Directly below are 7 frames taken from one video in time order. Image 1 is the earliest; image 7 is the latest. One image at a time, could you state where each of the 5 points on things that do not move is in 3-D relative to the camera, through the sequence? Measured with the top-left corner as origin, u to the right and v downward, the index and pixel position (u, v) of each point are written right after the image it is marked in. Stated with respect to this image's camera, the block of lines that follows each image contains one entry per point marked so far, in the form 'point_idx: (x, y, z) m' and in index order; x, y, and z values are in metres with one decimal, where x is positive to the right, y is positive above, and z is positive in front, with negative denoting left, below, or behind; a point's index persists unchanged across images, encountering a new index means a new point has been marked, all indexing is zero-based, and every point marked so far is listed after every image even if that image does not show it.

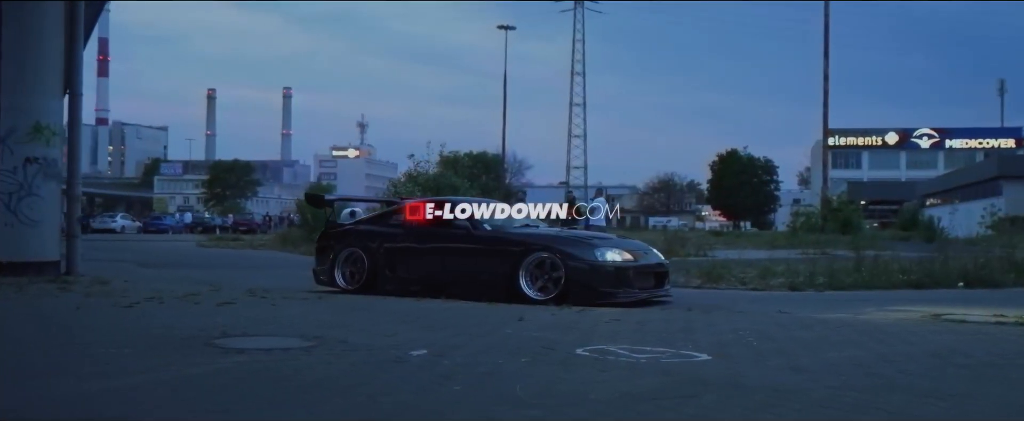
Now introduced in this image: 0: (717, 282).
0: (+3.4, -1.2, +17.2) m
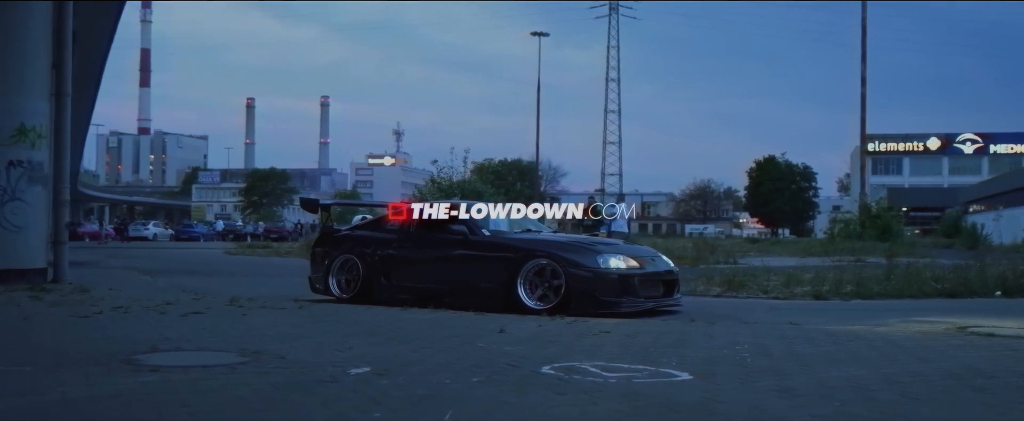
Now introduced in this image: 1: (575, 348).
0: (+3.5, -1.2, +16.4) m
1: (+0.4, -0.9, +6.9) m
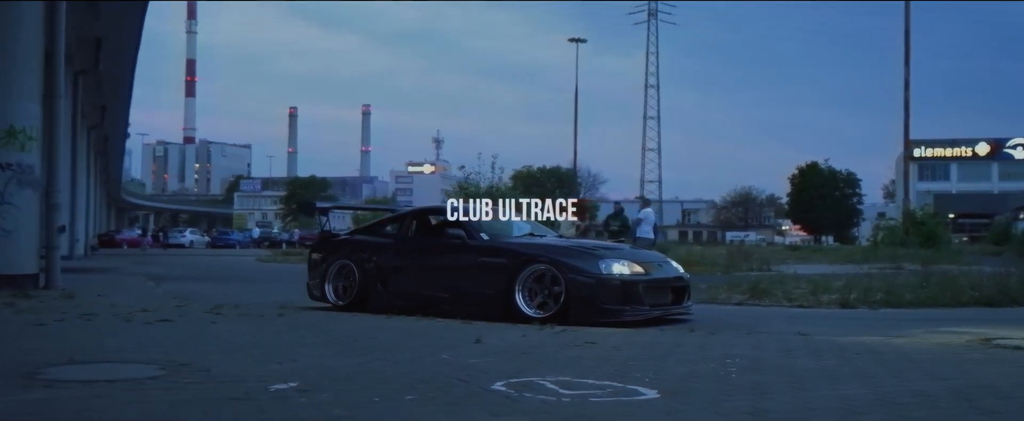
0: (+3.7, -1.3, +15.6) m
1: (+0.2, -0.9, +6.3) m
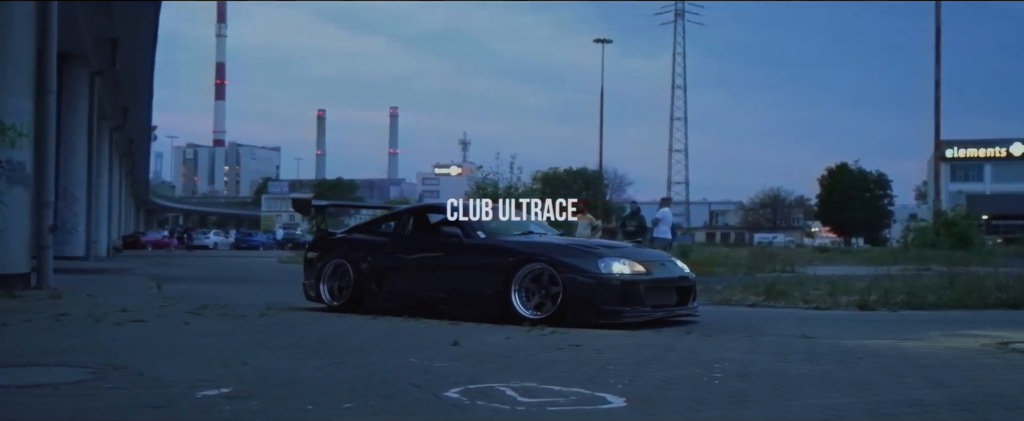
0: (+3.8, -1.3, +15.0) m
1: (0.0, -0.9, +5.9) m
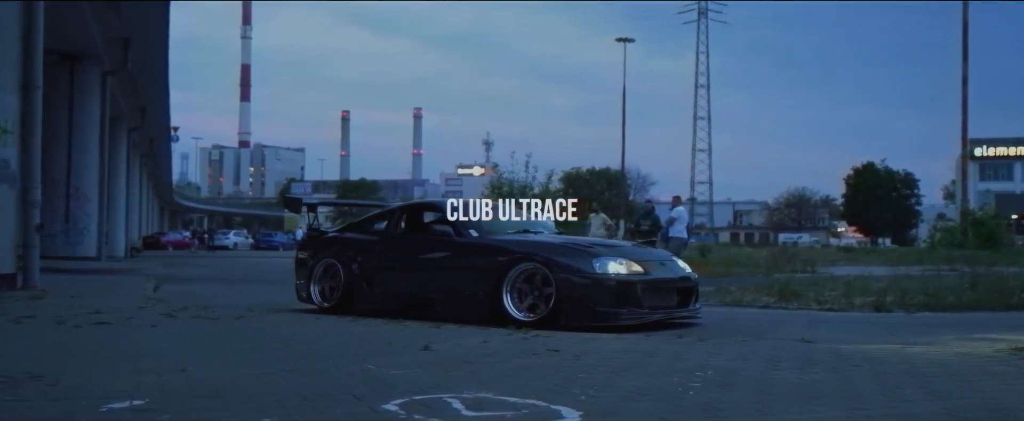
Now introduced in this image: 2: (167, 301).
0: (+3.8, -1.3, +14.5) m
1: (-0.1, -0.8, +5.4) m
2: (-3.6, -1.0, +11.2) m
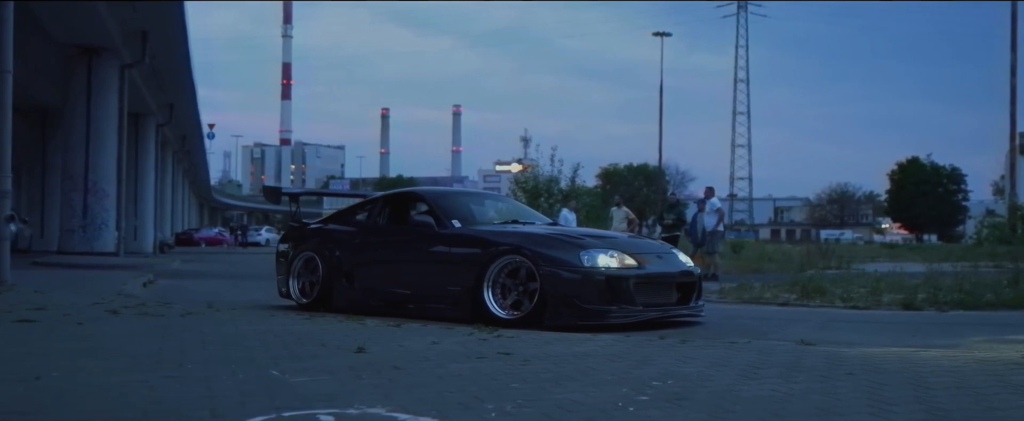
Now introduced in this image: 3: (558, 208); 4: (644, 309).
0: (+3.9, -1.1, +13.5) m
1: (-0.5, -0.7, +4.6) m
2: (-3.7, -0.9, +10.5) m
3: (+0.8, 0.0, +17.6) m
4: (+1.1, -0.8, +8.6) m
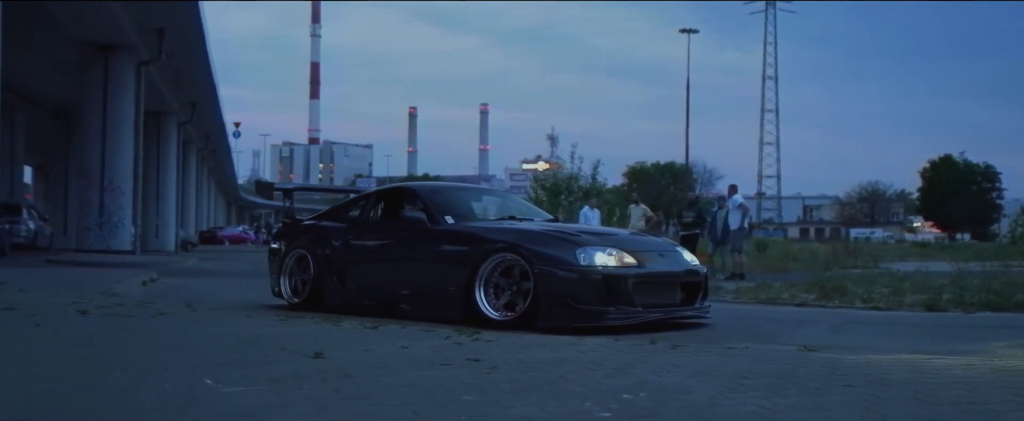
0: (+3.9, -1.1, +12.9) m
1: (-0.6, -0.7, +4.1) m
2: (-3.7, -0.8, +10.1) m
3: (+1.0, +0.1, +17.1) m
4: (+1.0, -0.8, +8.1) m
